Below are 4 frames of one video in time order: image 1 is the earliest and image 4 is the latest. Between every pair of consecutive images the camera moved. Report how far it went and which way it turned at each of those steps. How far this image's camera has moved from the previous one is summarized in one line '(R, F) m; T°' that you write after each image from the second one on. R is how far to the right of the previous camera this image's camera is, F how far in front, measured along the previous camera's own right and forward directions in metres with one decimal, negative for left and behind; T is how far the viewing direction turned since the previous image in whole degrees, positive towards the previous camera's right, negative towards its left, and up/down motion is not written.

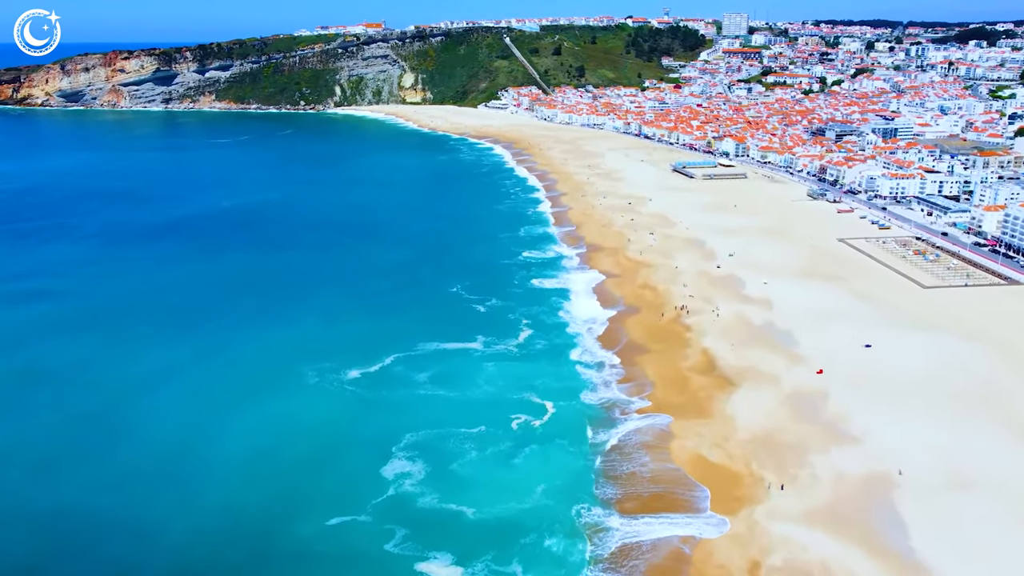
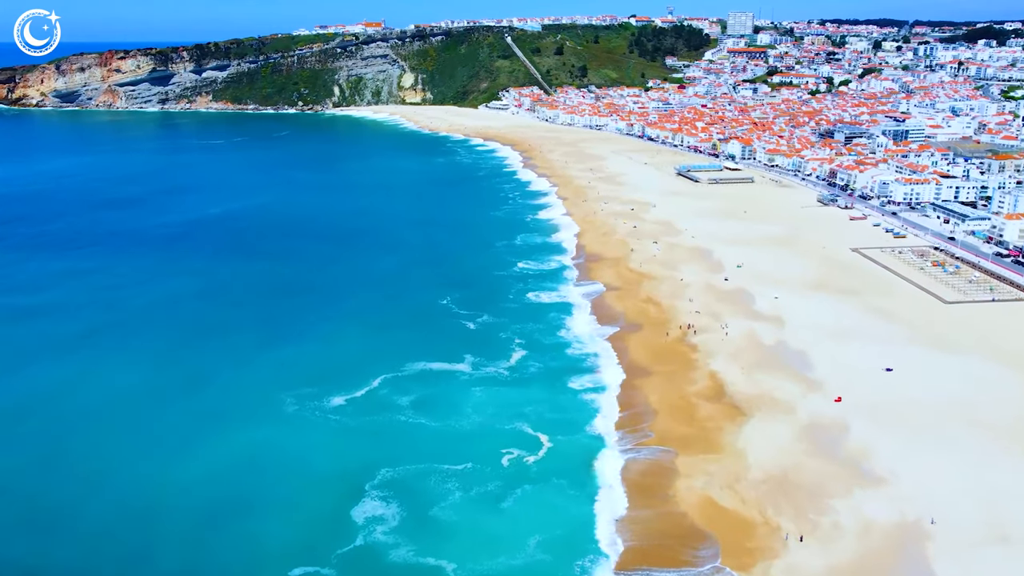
(+0.4, +2.4) m; 0°
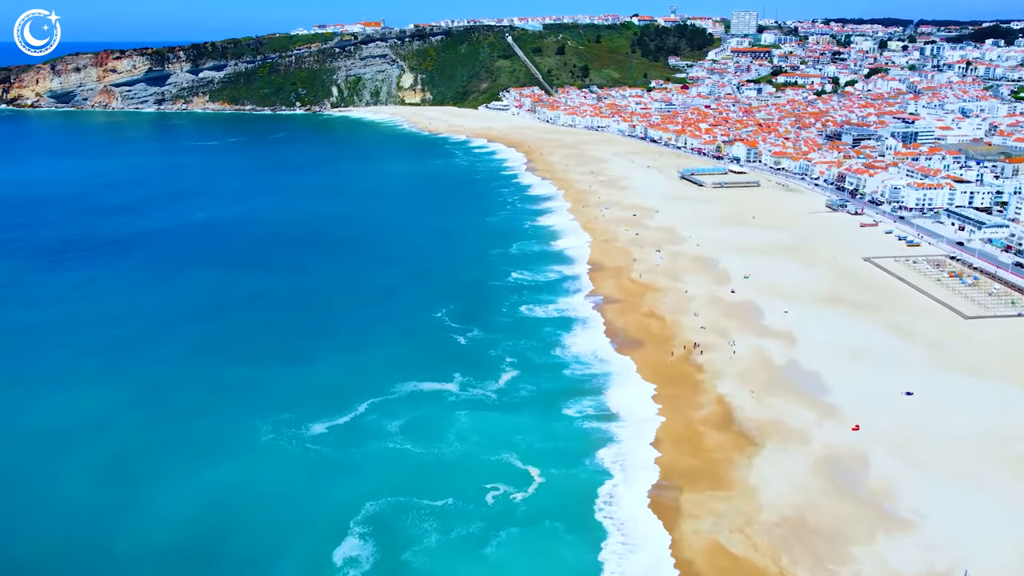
(+0.4, +2.1) m; 0°
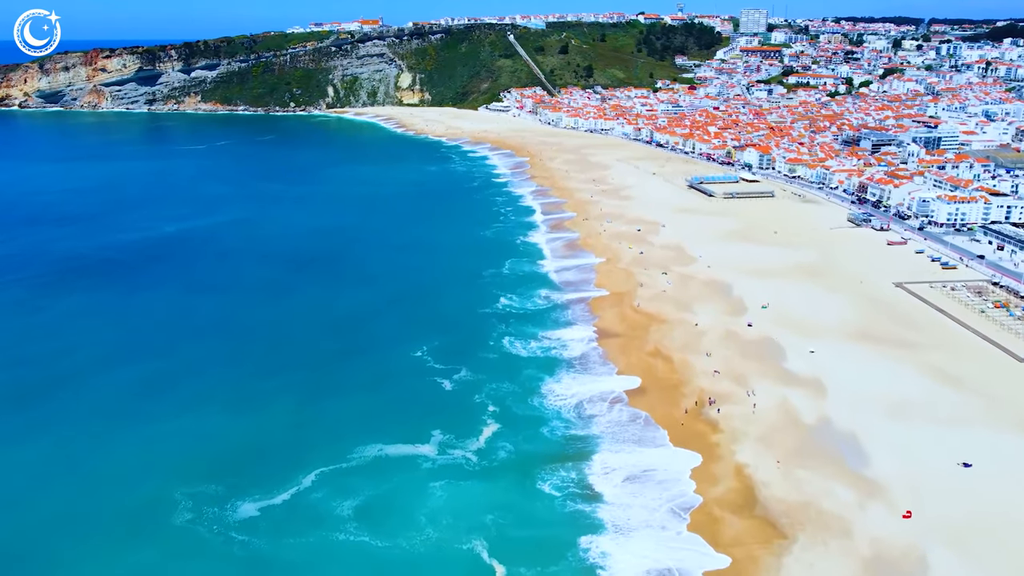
(+0.9, +4.9) m; 0°
